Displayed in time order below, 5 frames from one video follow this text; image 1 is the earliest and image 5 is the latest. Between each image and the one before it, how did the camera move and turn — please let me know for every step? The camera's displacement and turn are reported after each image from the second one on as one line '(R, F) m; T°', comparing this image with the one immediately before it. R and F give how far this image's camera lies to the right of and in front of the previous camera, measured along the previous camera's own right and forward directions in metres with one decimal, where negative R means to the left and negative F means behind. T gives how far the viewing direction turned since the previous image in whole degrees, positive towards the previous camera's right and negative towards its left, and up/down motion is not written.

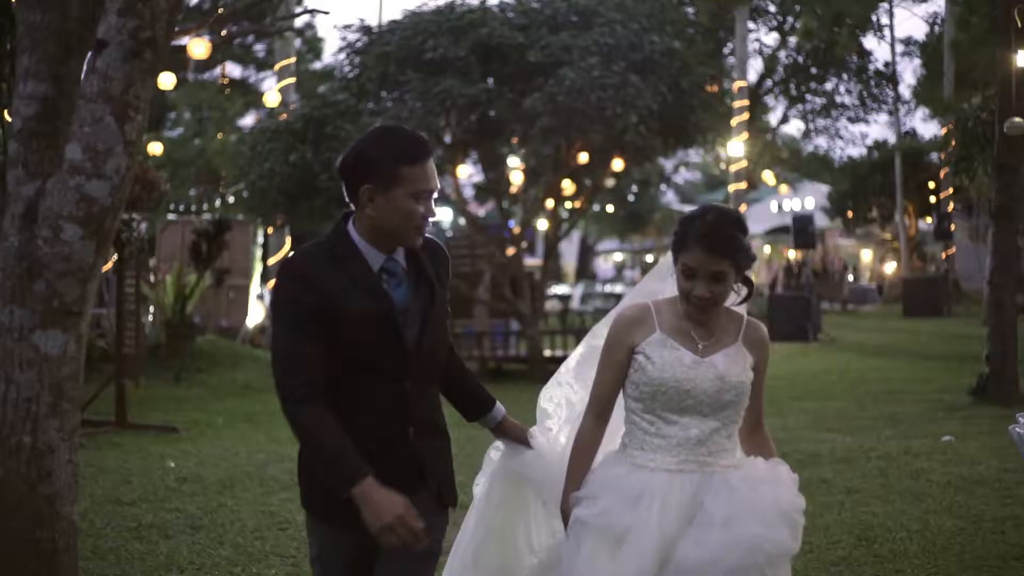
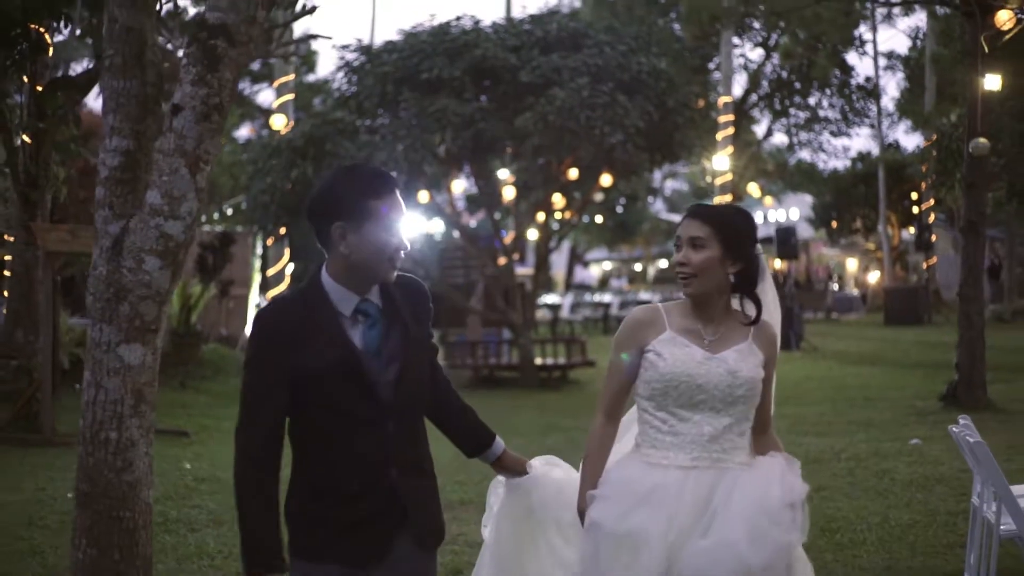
(0.0, -0.7) m; 0°
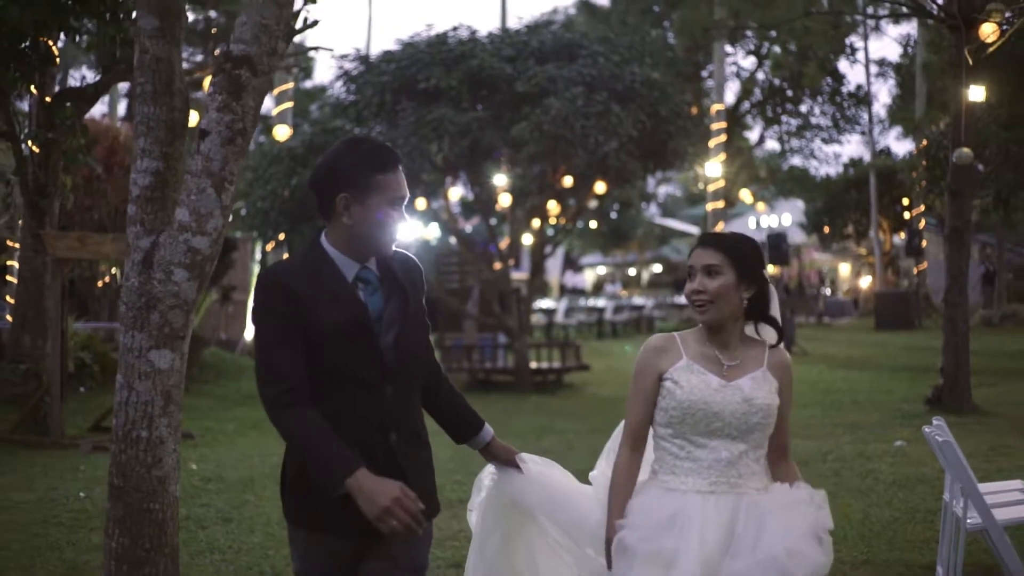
(0.0, -0.4) m; 0°
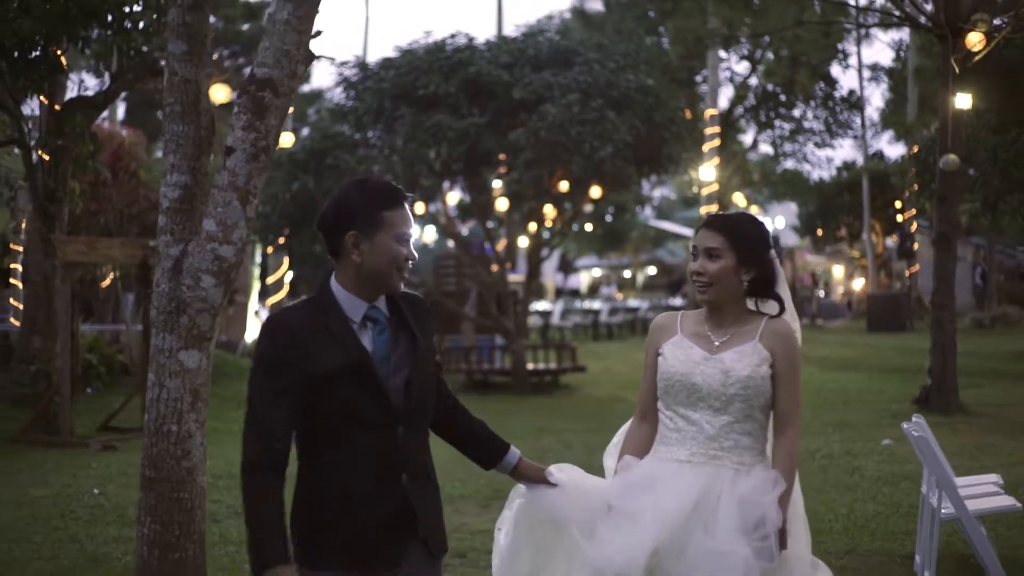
(0.0, -0.4) m; 0°
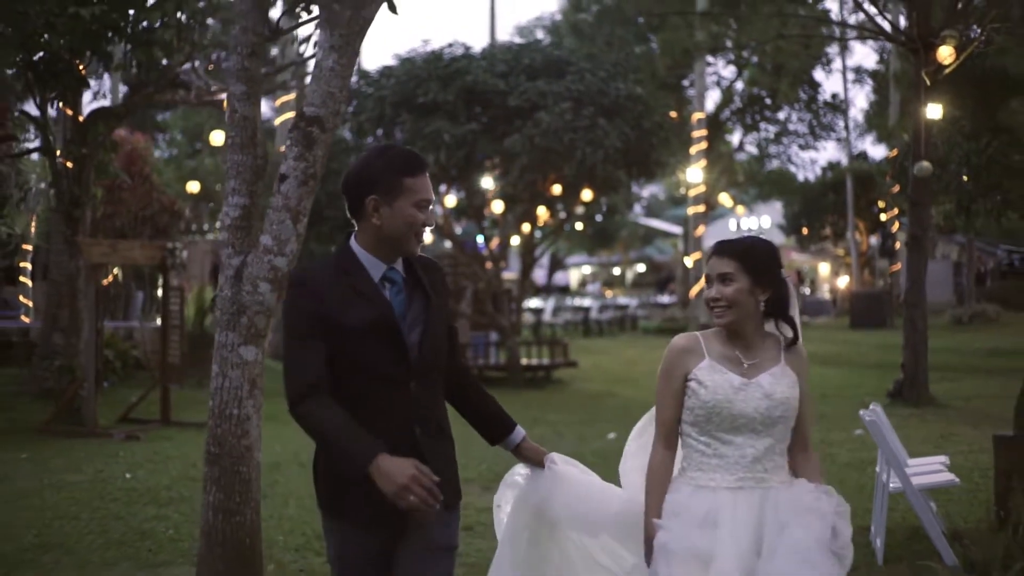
(-0.1, -0.9) m; 0°
